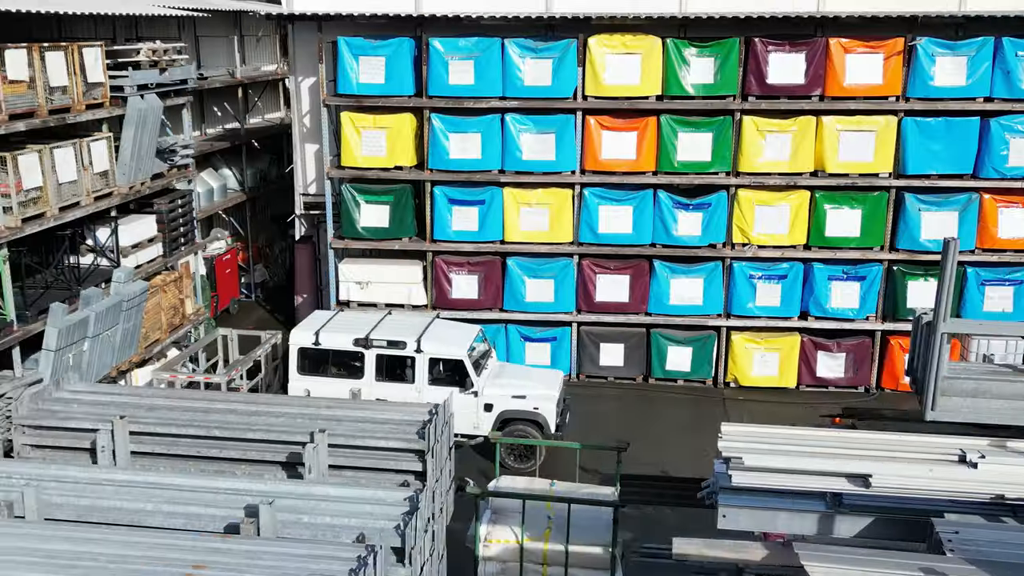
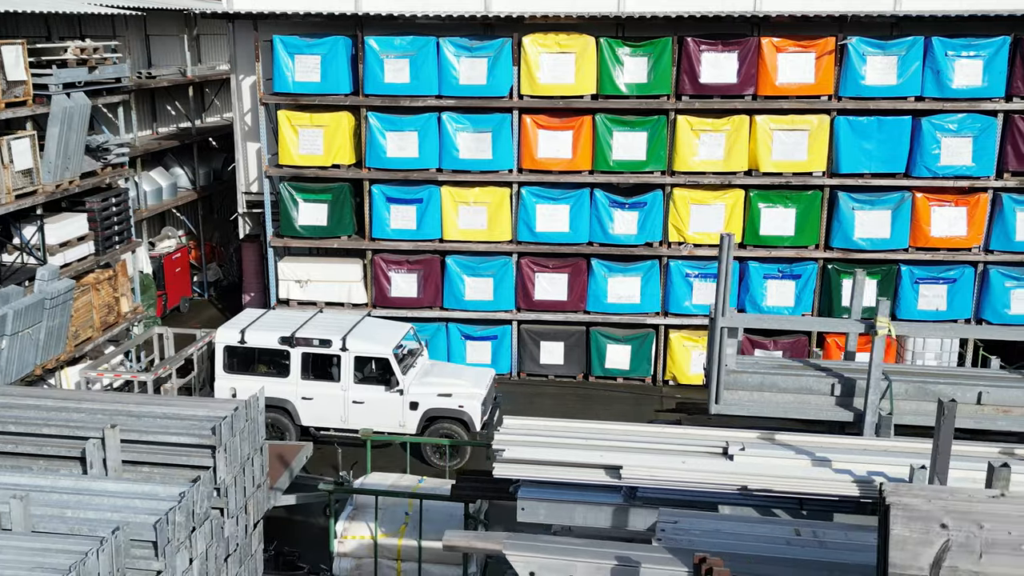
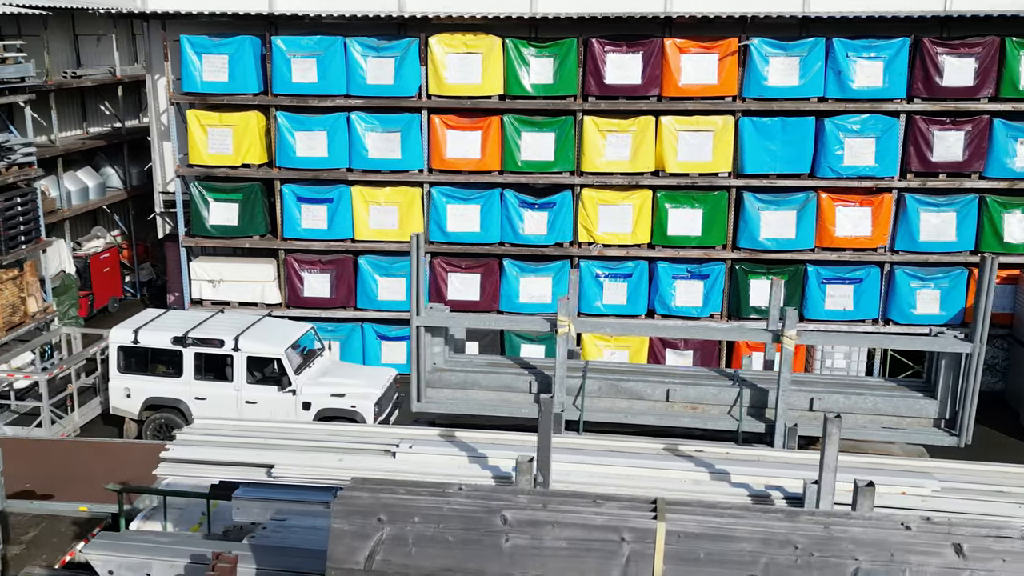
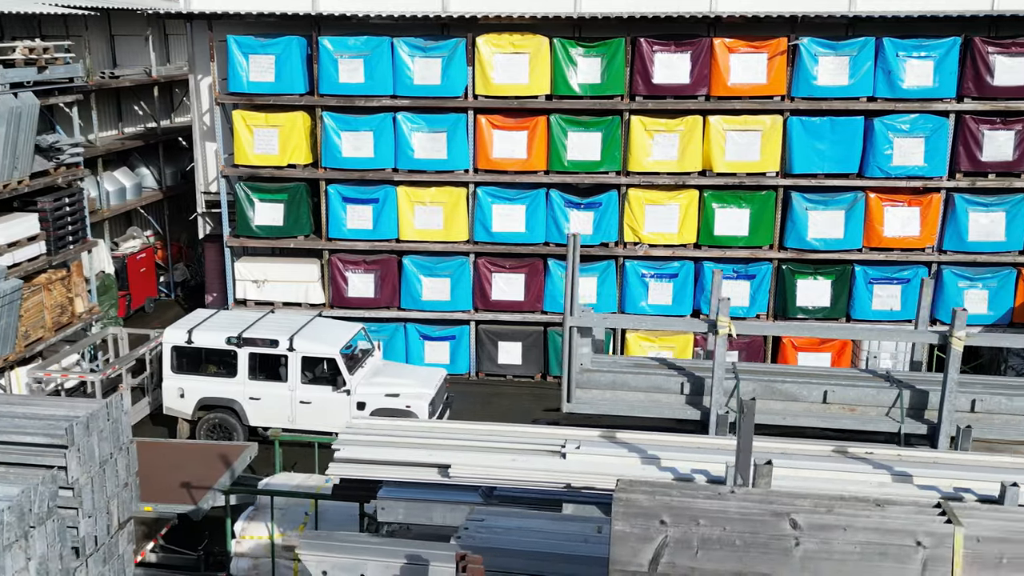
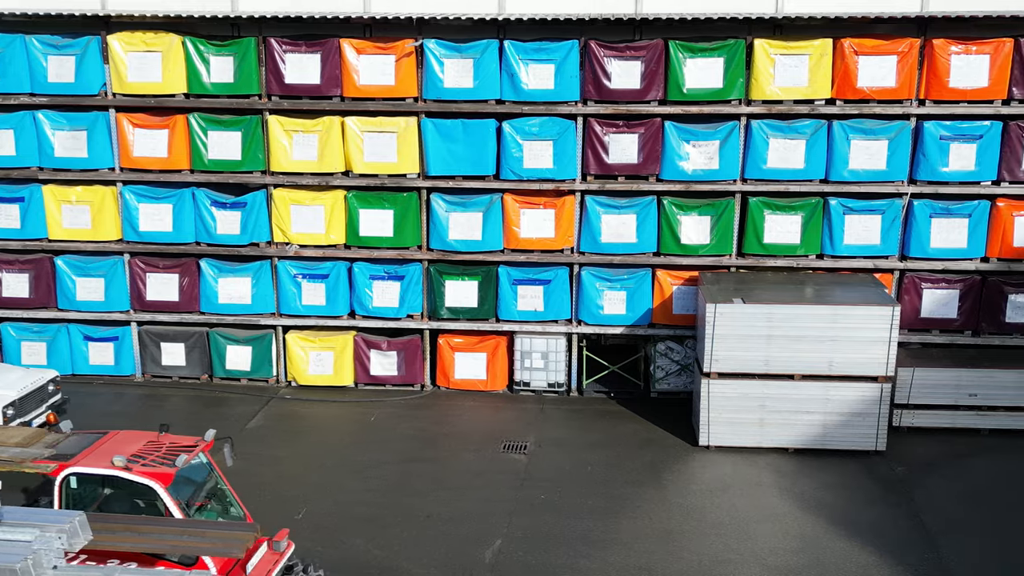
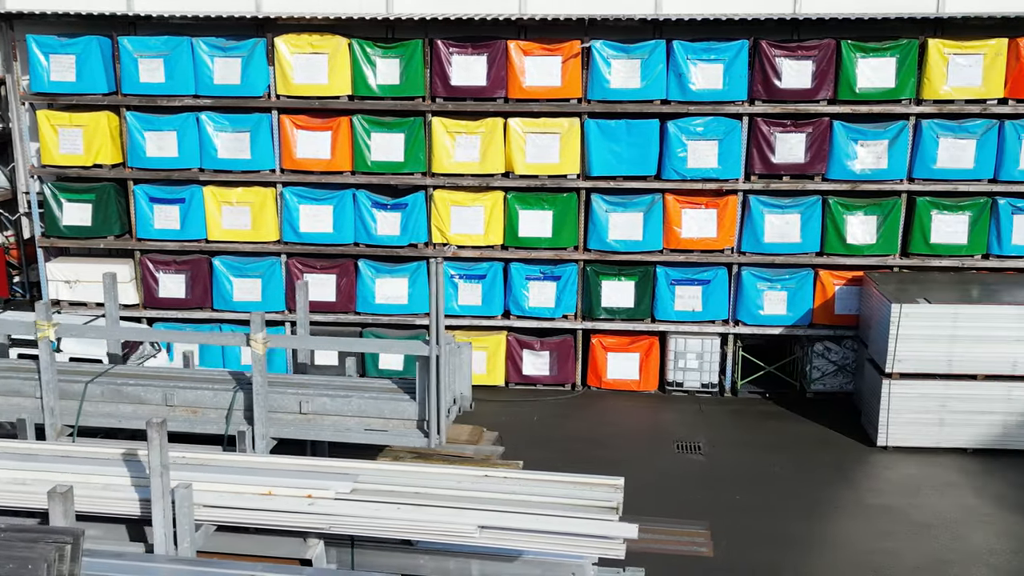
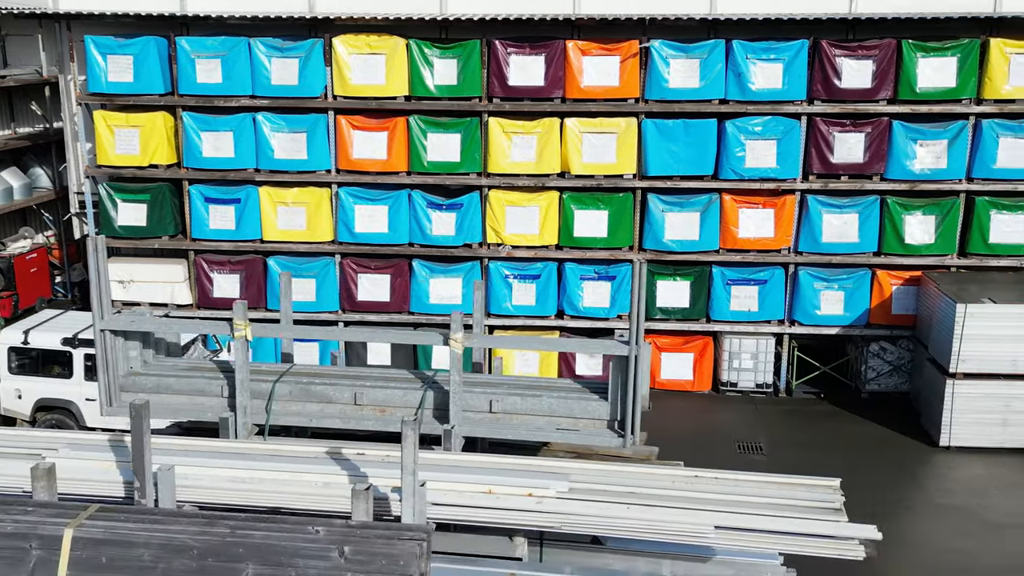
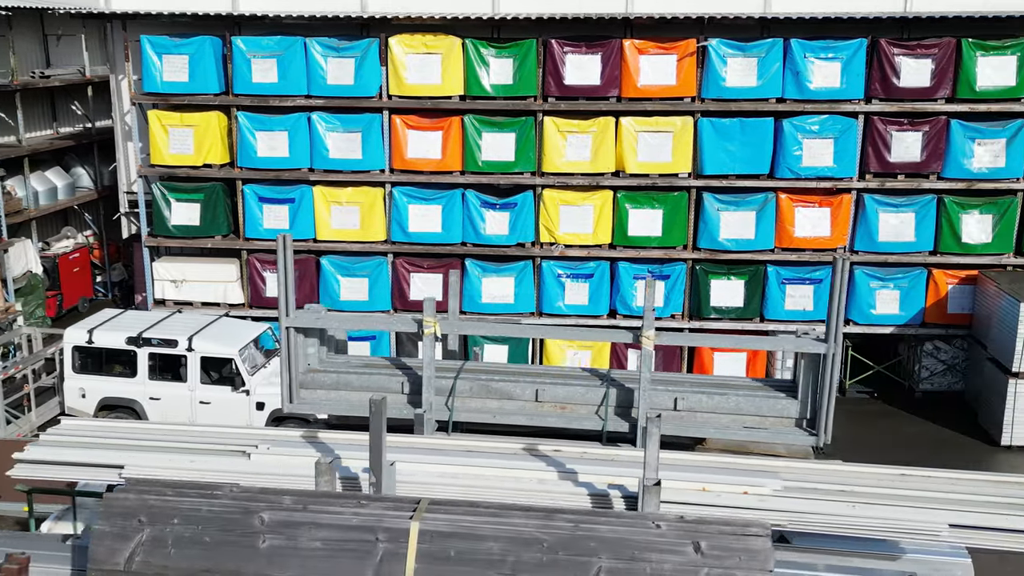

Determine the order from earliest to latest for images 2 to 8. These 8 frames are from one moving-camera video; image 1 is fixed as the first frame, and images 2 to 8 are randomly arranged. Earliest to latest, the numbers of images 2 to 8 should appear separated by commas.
2, 4, 3, 8, 7, 6, 5
